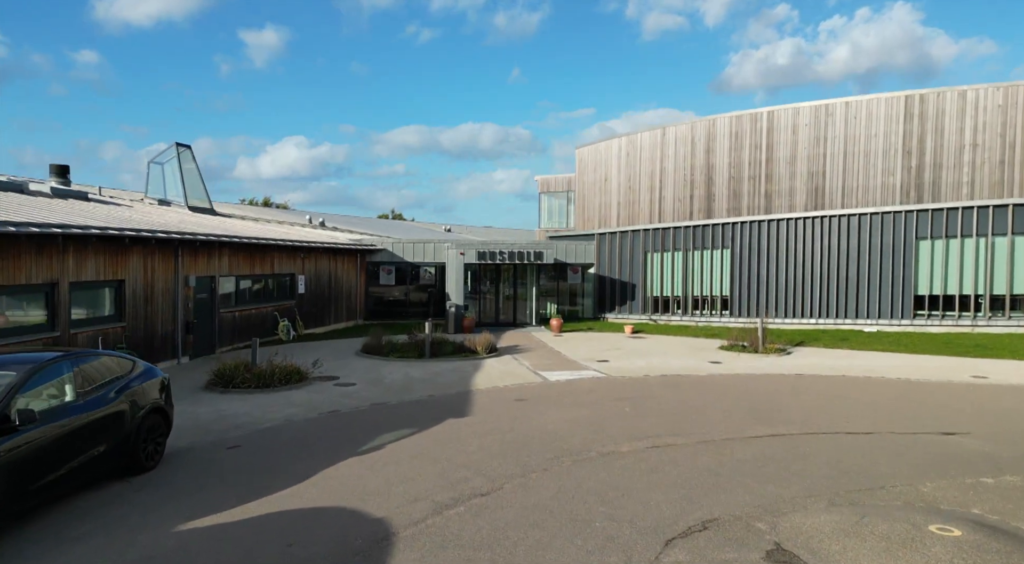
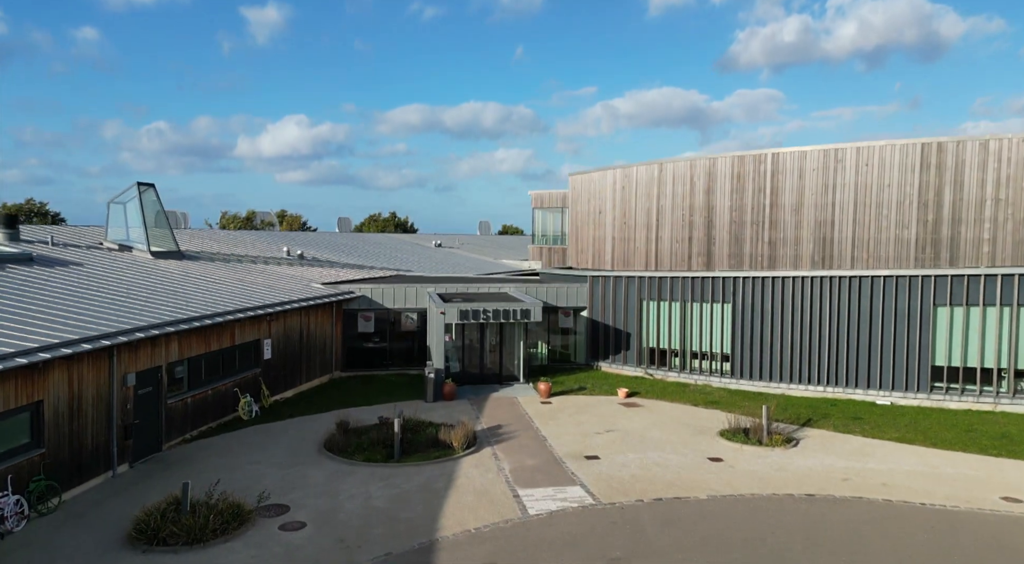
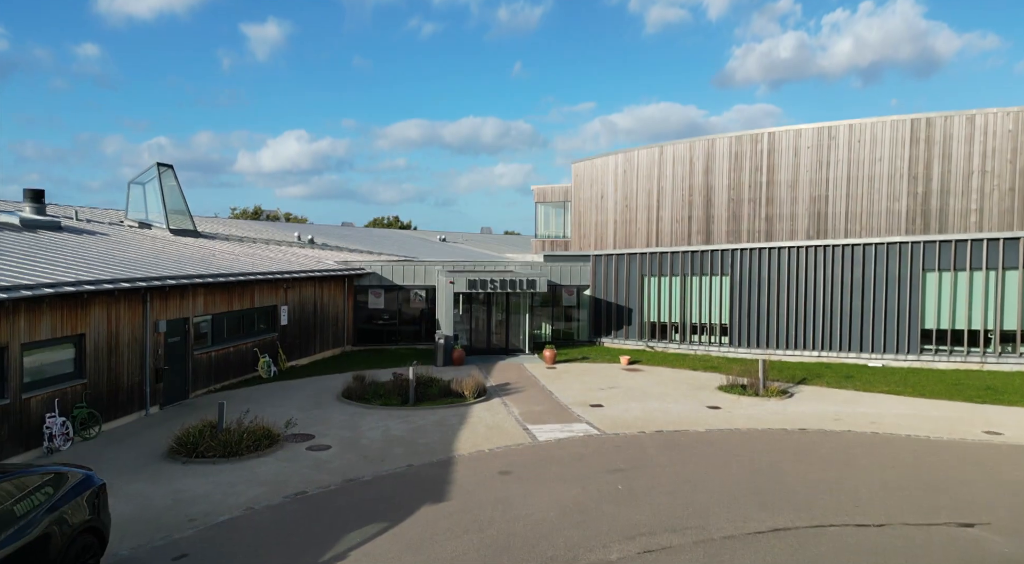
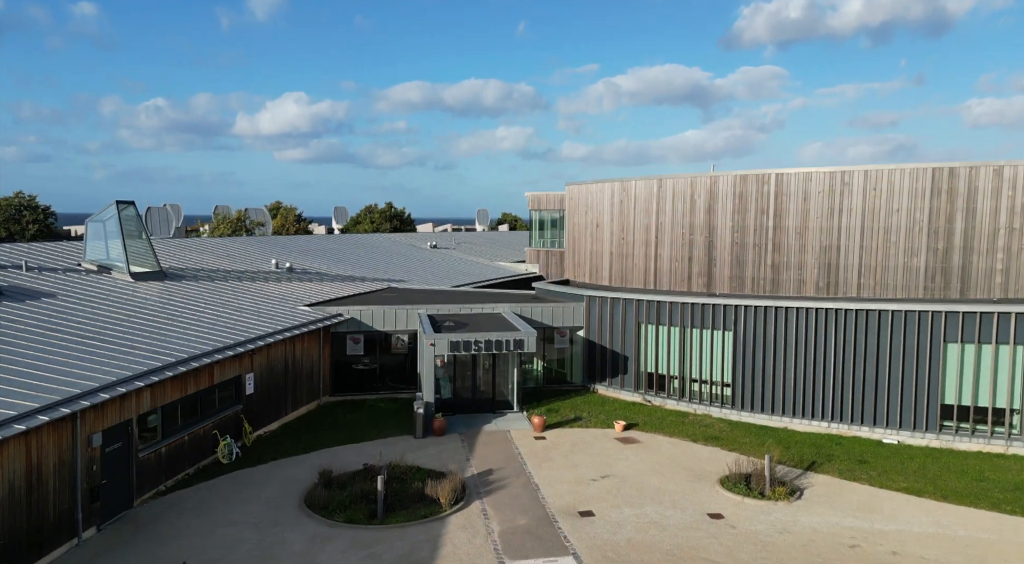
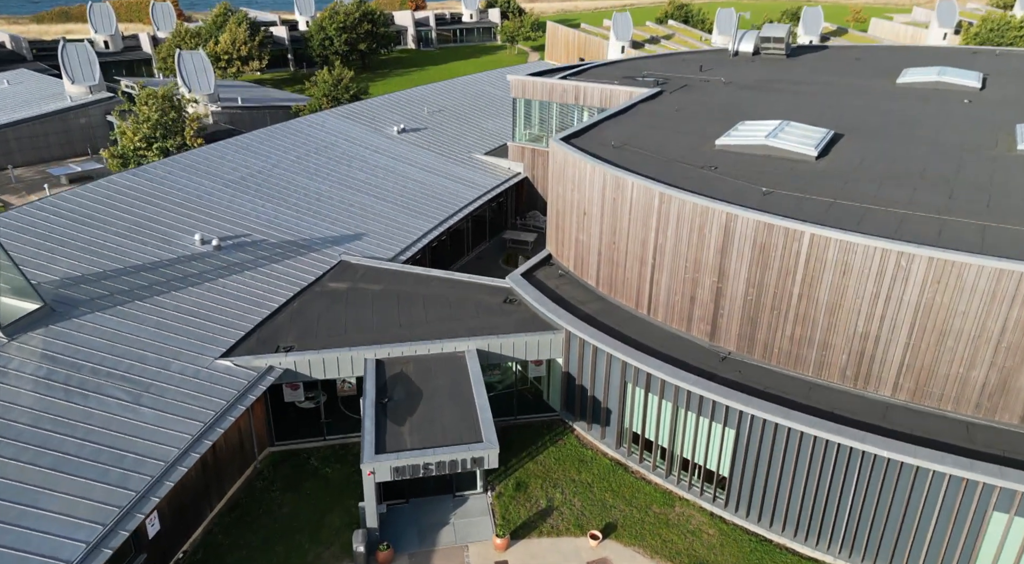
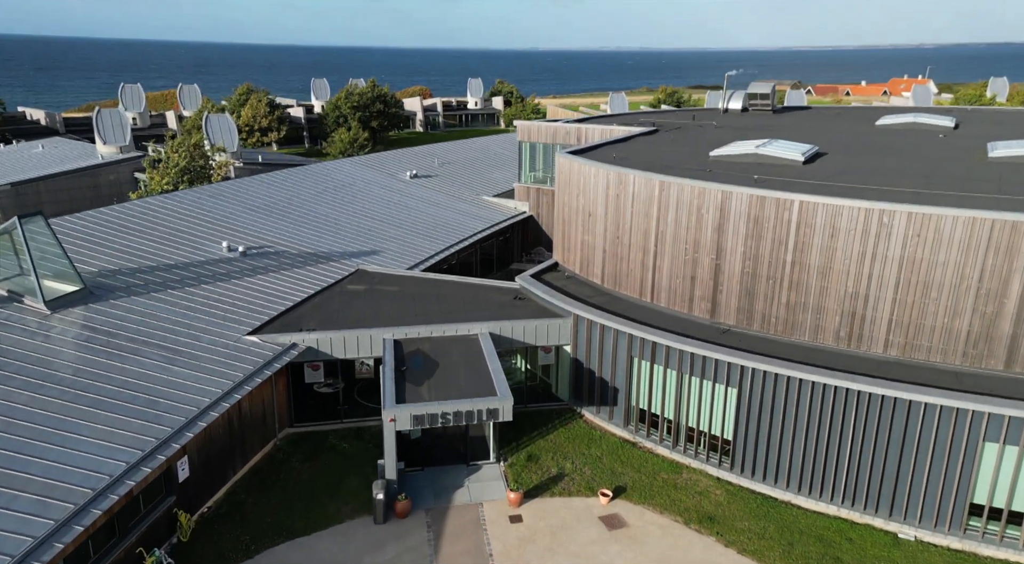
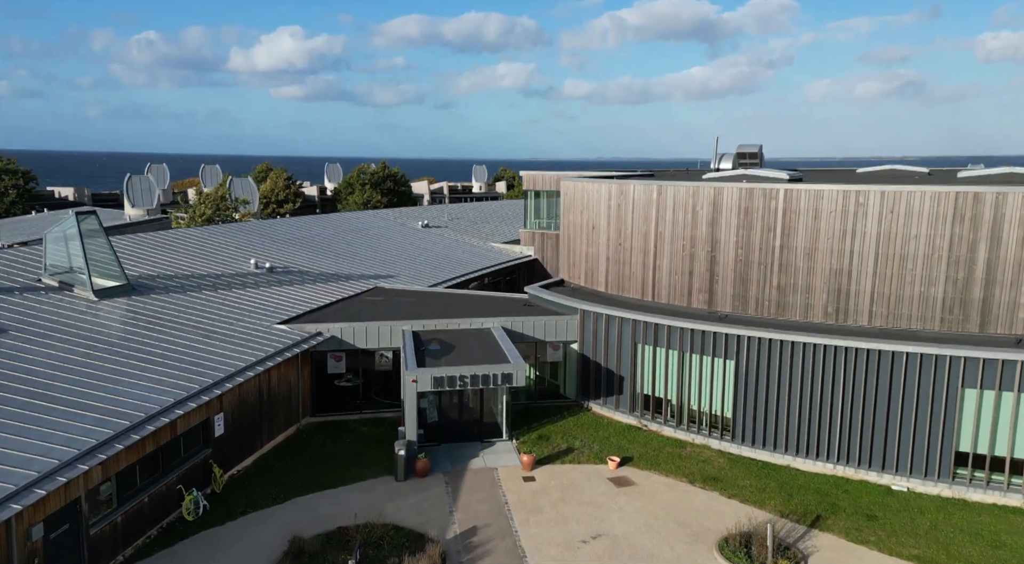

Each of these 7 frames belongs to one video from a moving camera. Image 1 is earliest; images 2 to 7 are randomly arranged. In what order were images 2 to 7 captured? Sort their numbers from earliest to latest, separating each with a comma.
3, 2, 4, 7, 6, 5
